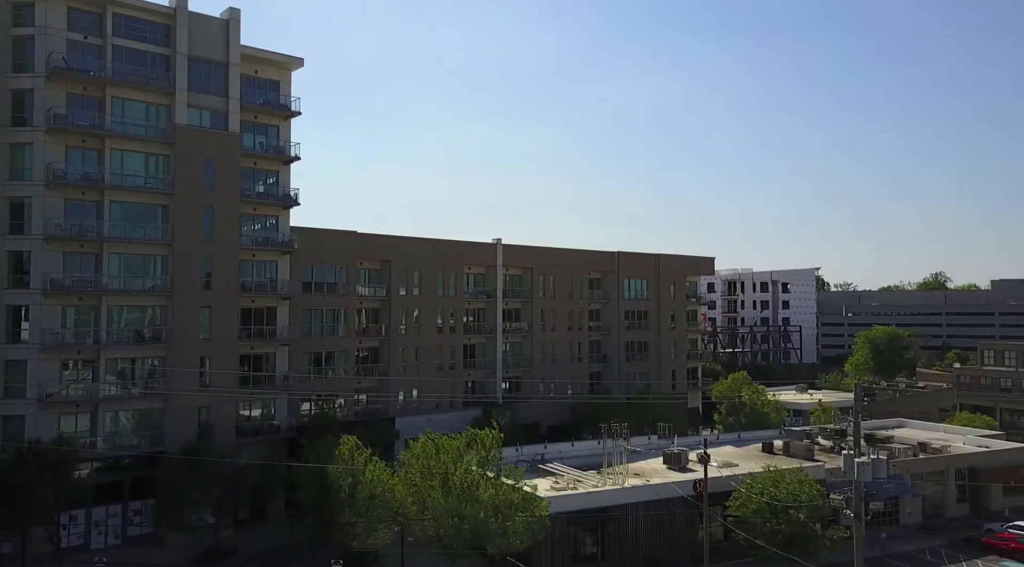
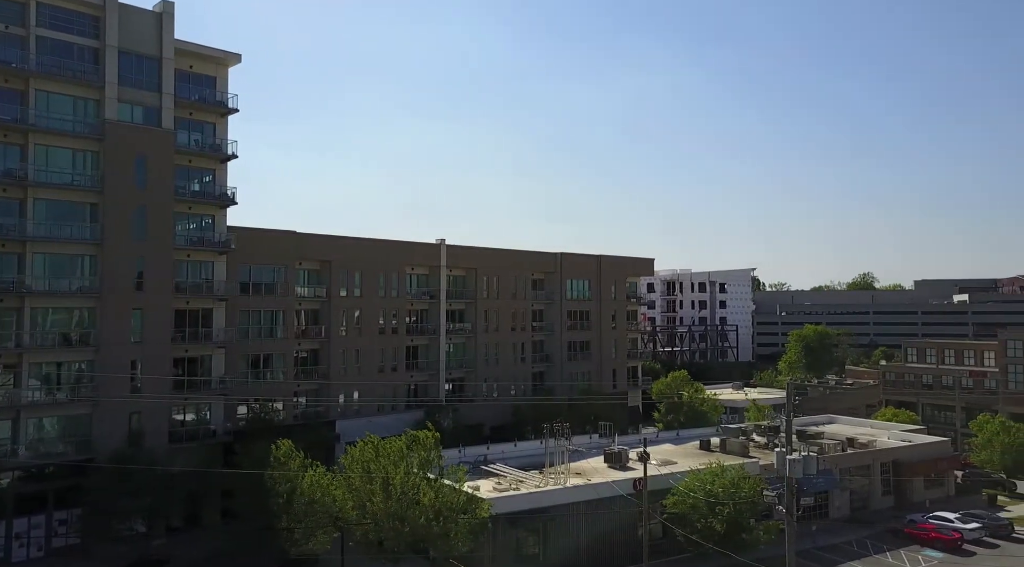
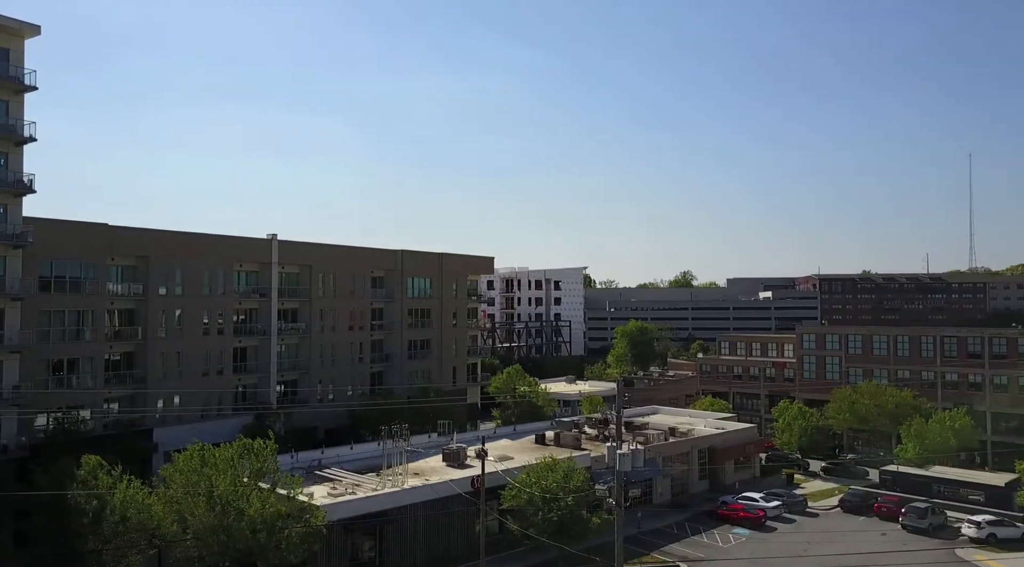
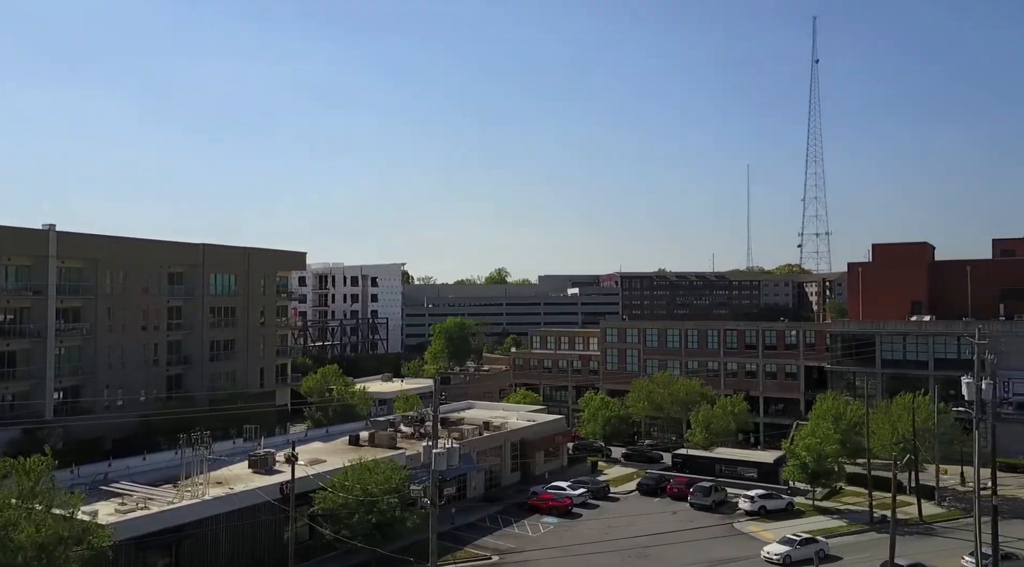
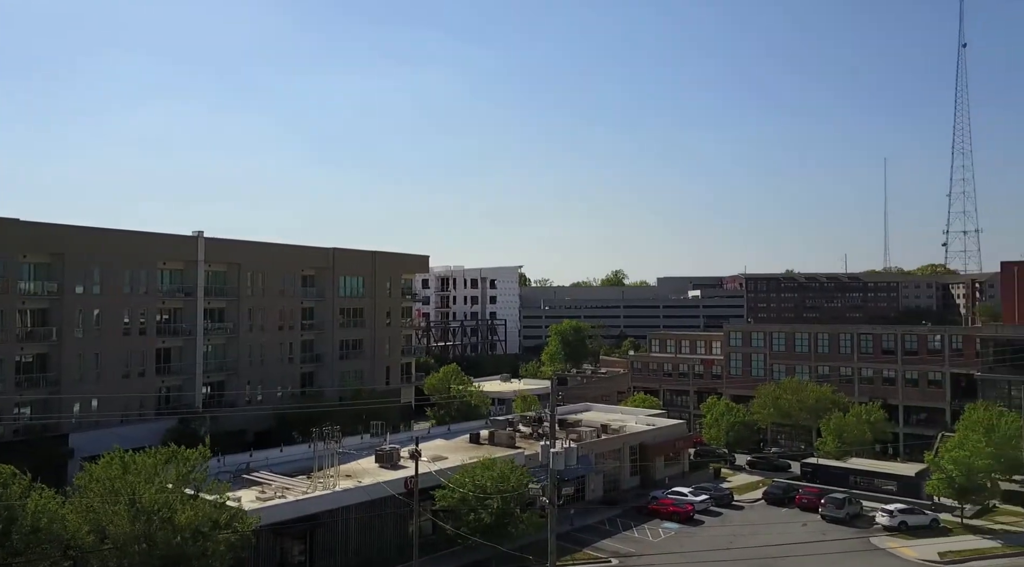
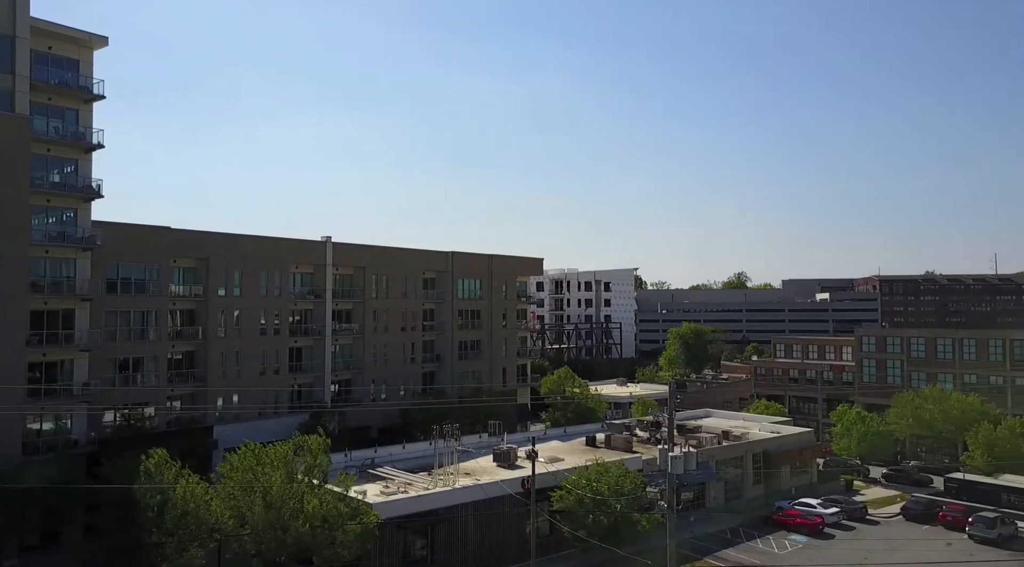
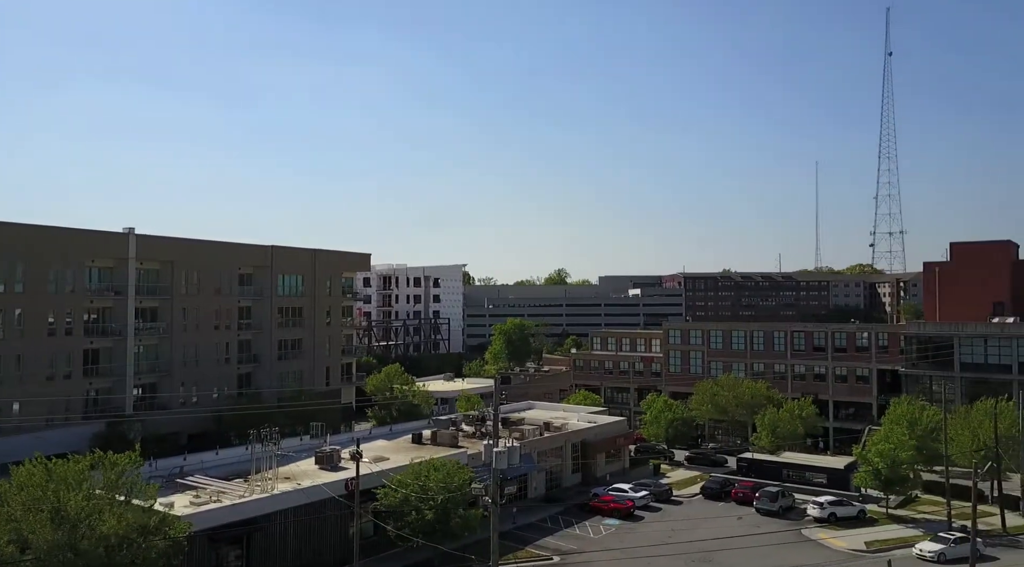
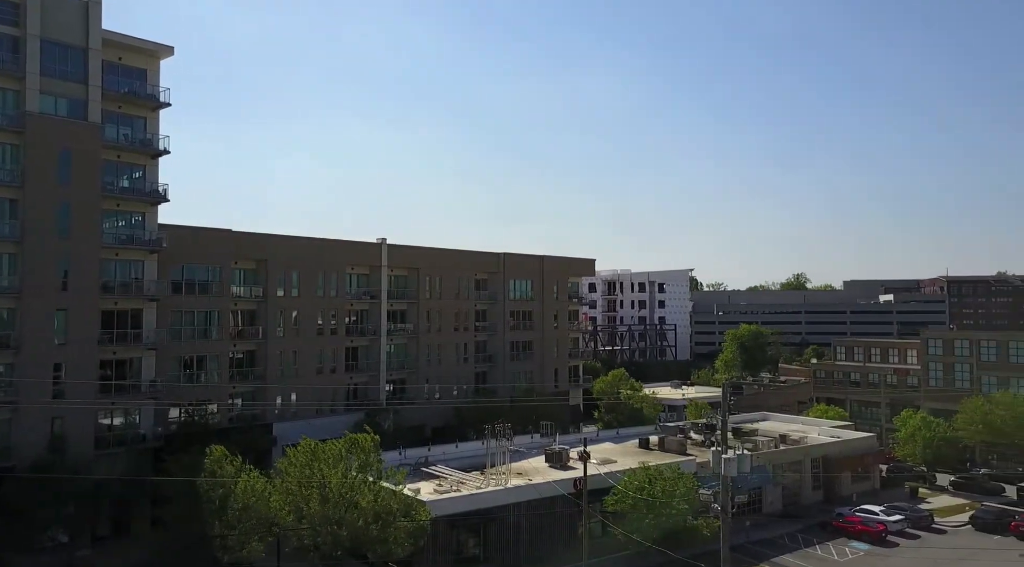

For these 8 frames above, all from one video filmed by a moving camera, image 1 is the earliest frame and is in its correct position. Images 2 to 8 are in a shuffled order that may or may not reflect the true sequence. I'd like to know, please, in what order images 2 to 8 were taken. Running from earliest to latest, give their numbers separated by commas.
2, 8, 6, 3, 5, 7, 4
